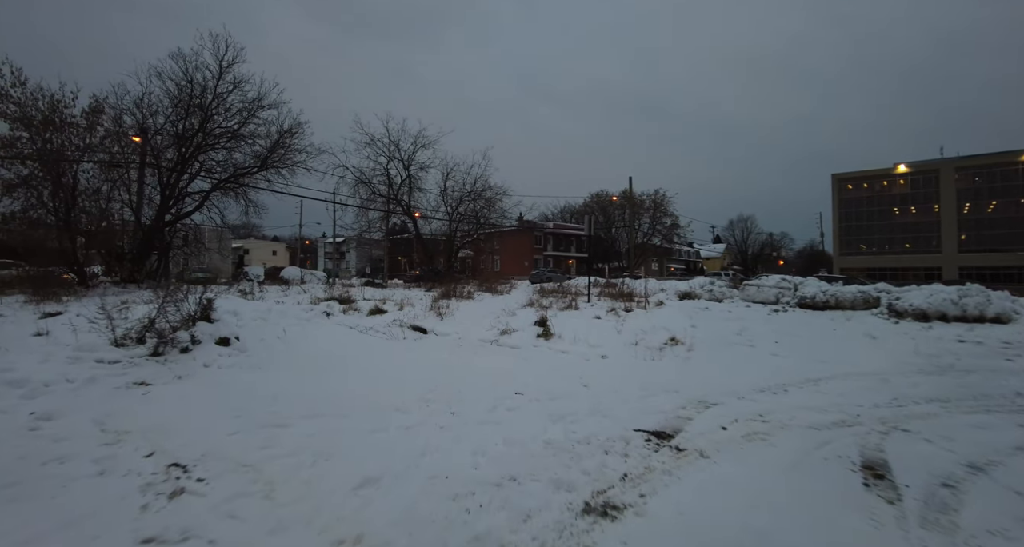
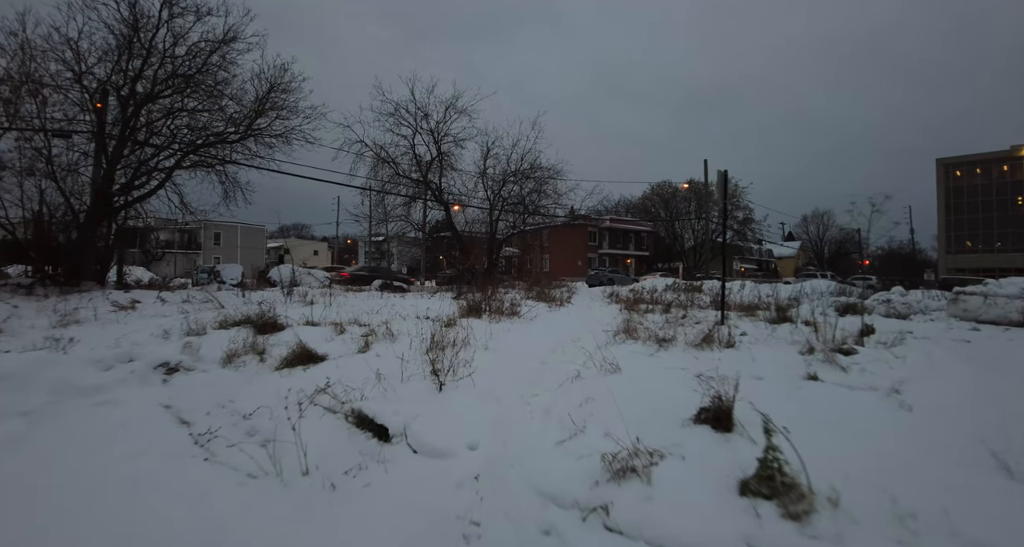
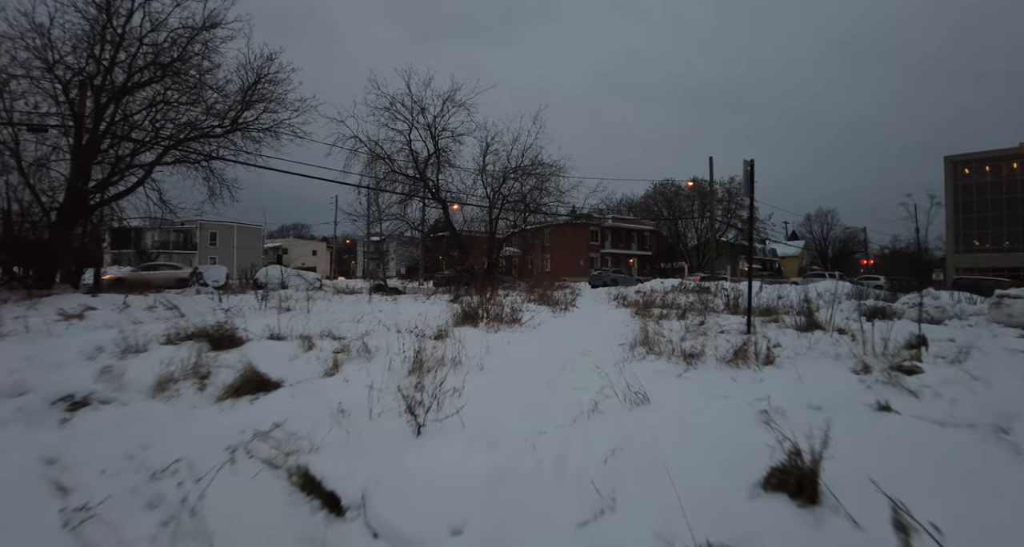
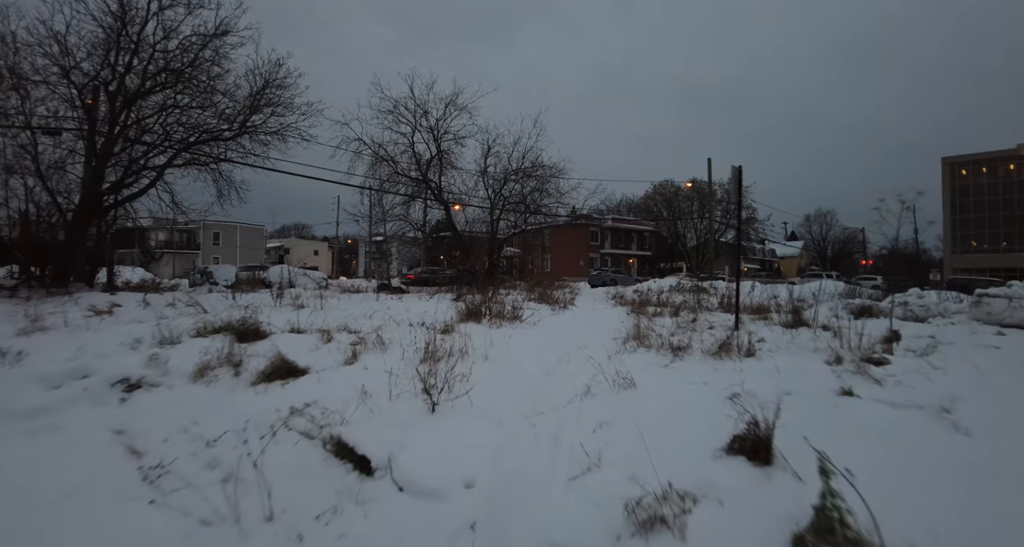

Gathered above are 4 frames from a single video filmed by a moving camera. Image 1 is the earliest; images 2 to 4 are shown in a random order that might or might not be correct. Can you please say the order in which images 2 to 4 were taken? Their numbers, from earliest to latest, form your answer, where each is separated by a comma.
2, 4, 3
